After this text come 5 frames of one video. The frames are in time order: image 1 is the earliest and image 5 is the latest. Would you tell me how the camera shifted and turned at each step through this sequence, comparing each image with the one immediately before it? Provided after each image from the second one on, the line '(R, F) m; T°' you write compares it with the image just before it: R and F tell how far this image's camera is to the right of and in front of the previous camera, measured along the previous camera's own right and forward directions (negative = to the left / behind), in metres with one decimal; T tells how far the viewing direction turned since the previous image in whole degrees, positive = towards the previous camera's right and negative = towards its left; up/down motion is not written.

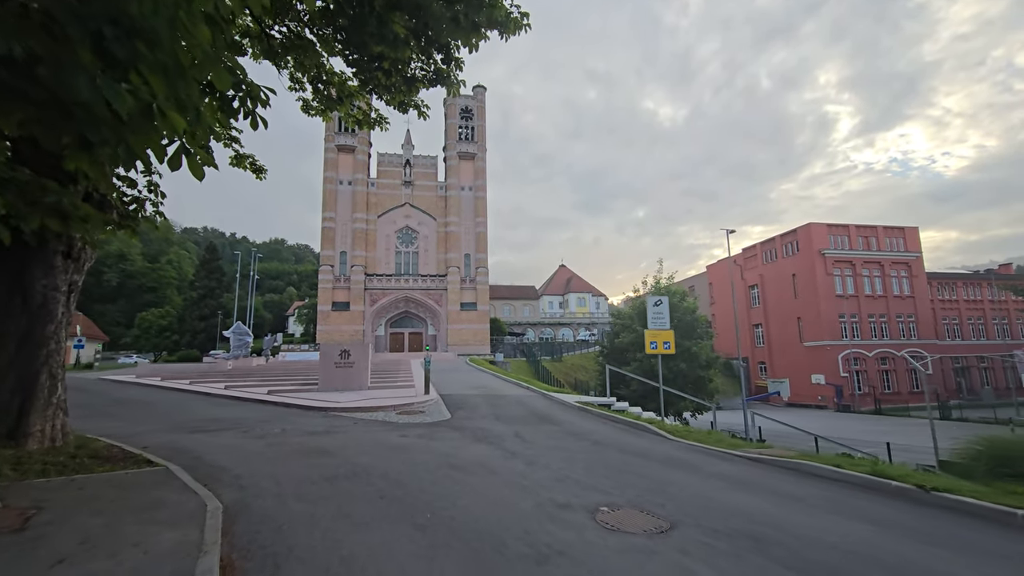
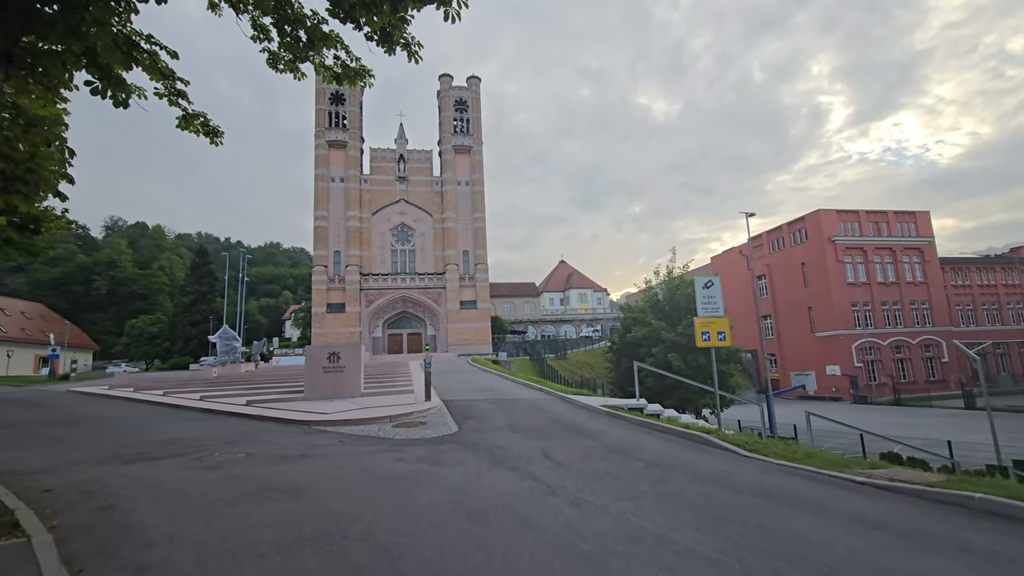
(-0.4, +2.2) m; 0°
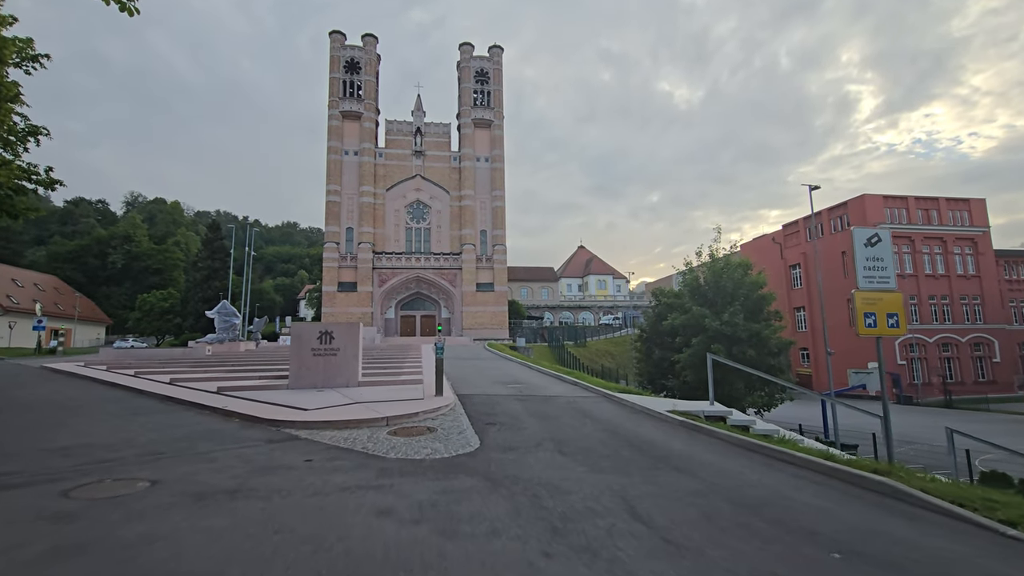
(-0.5, +3.2) m; -2°
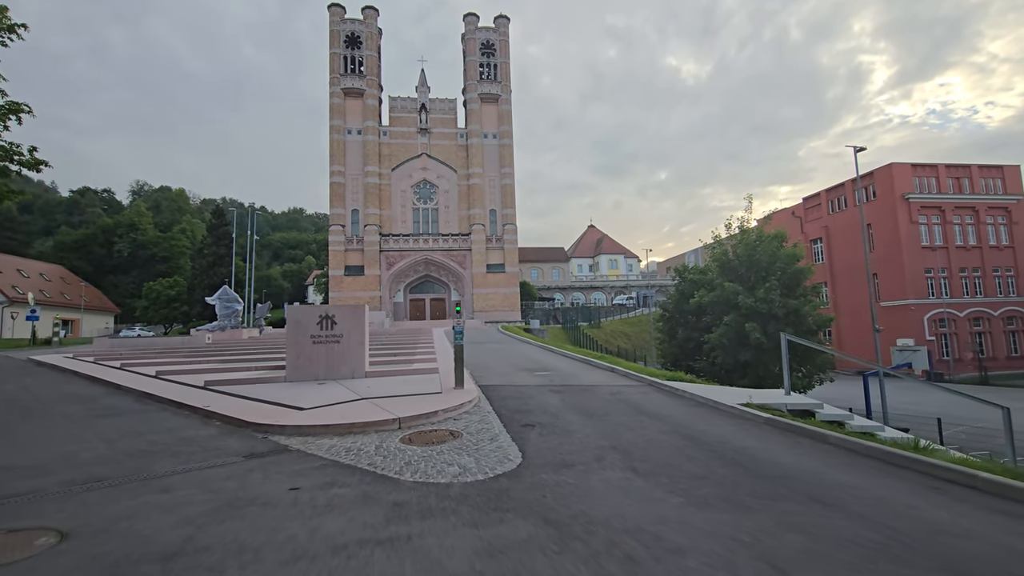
(-0.5, +1.8) m; -1°
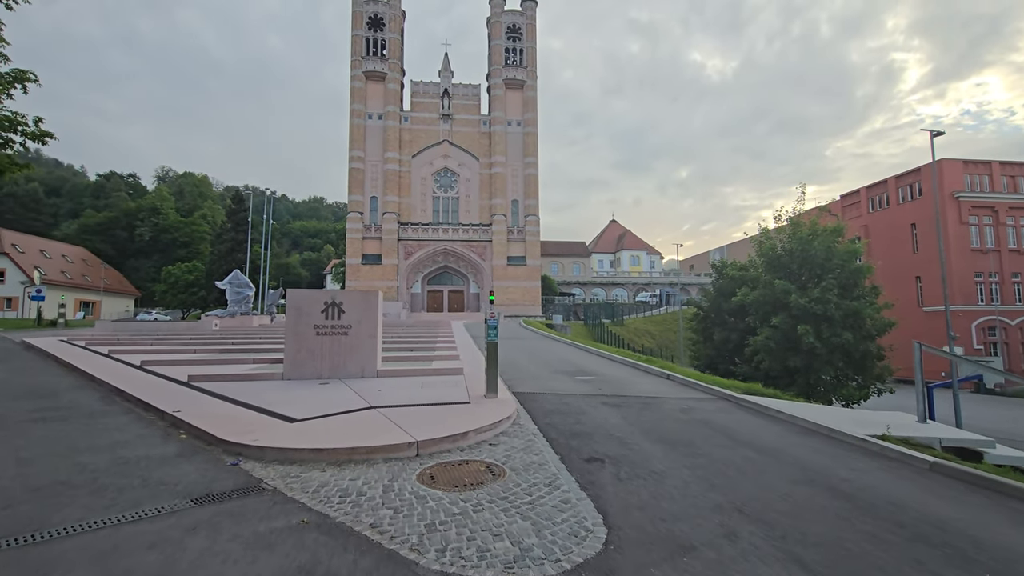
(-0.5, +1.9) m; -2°
